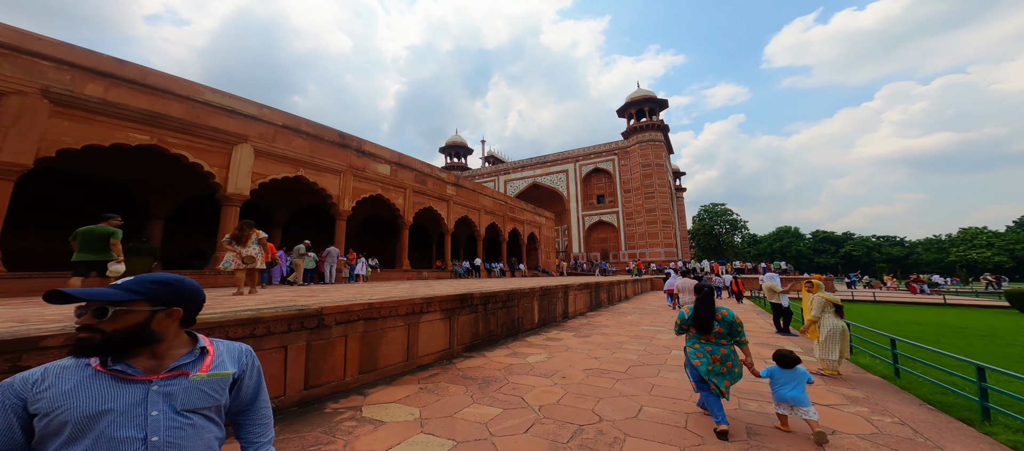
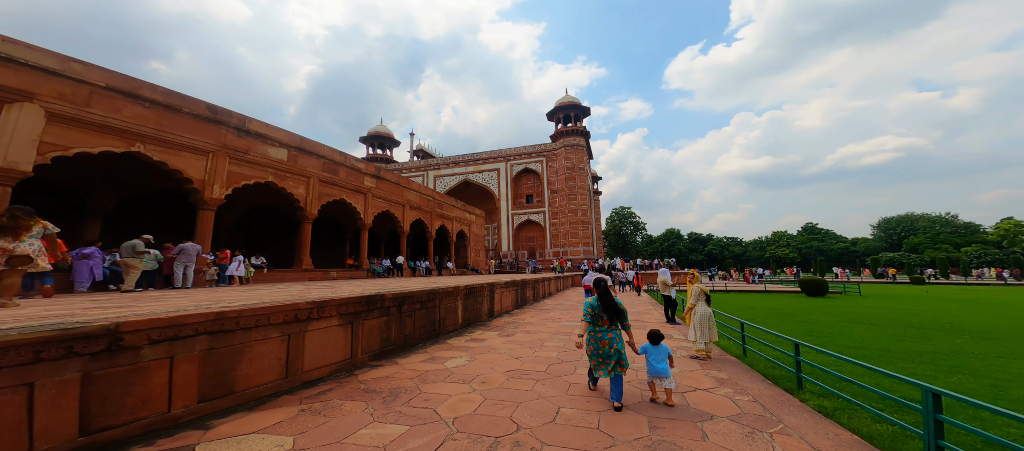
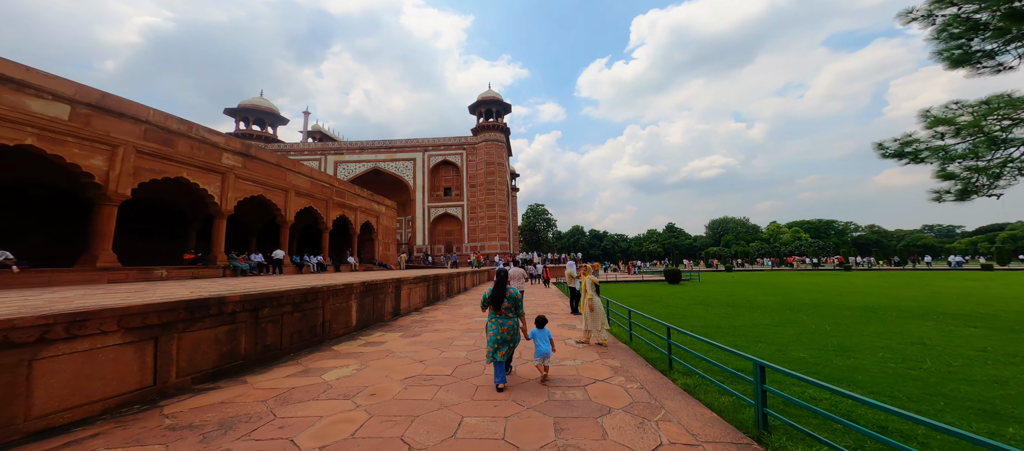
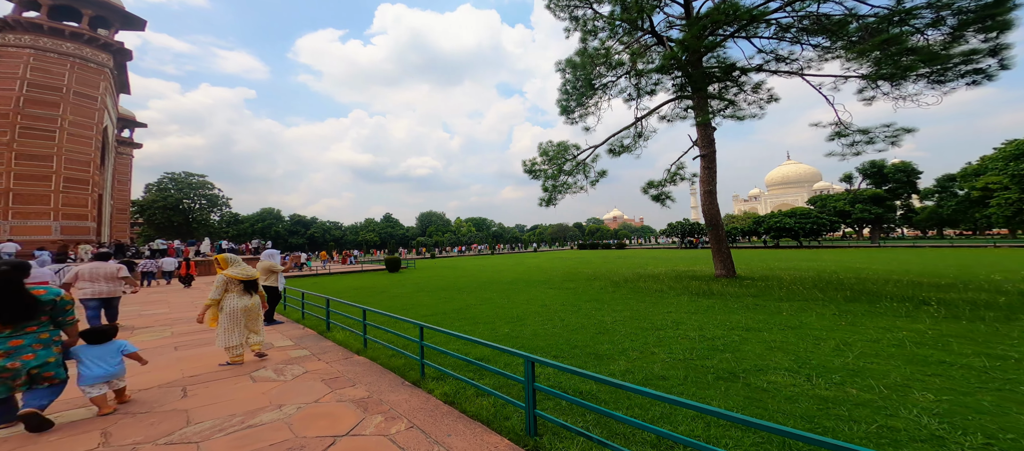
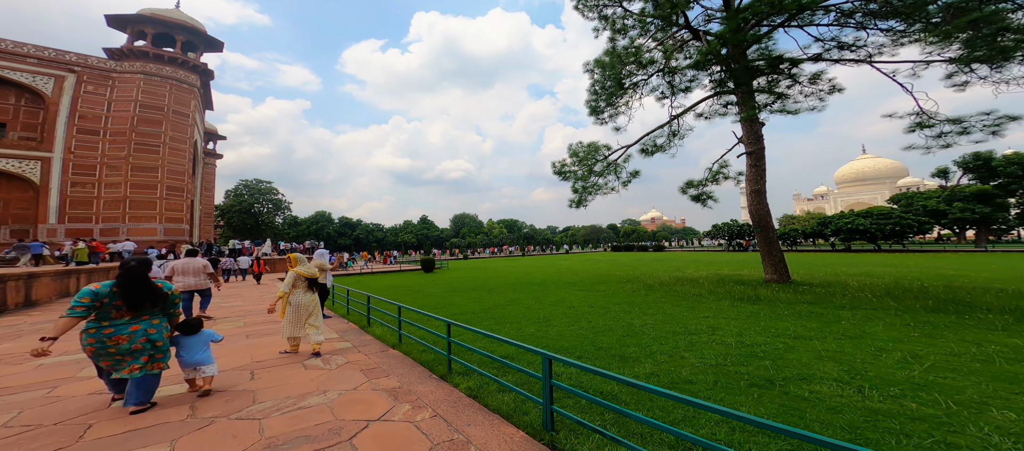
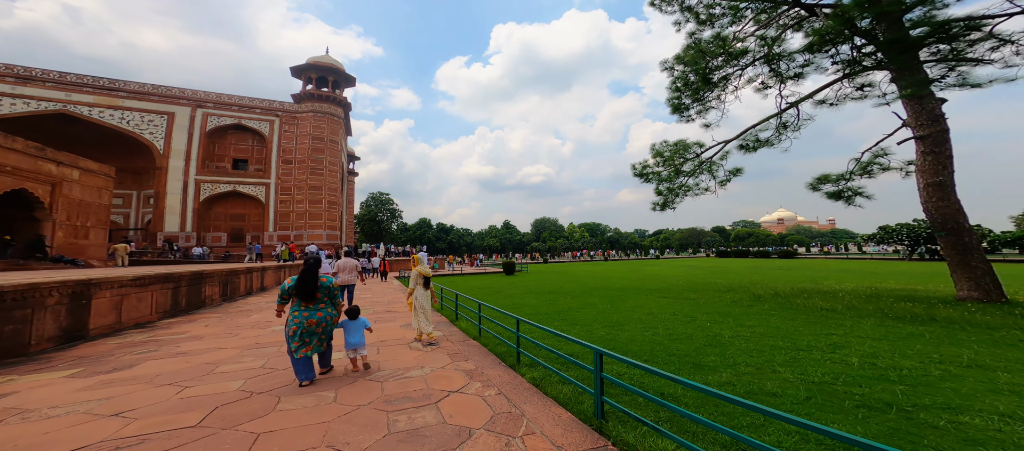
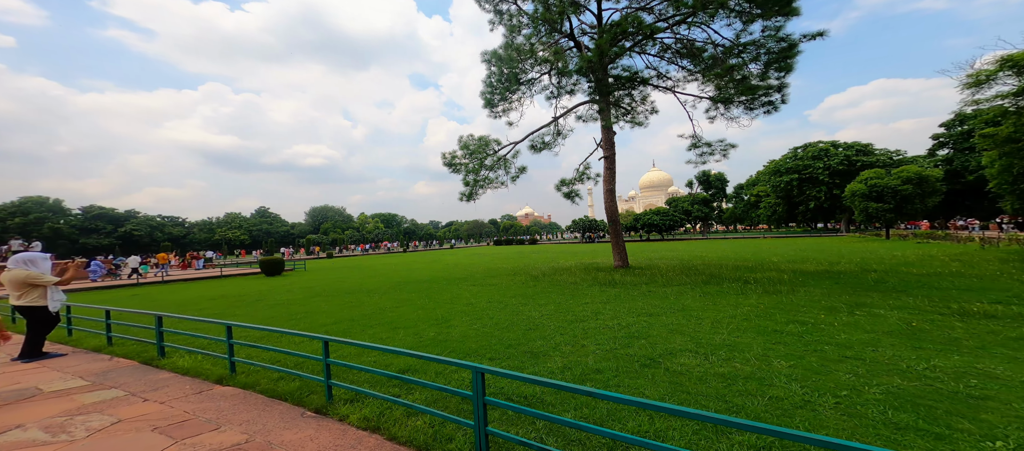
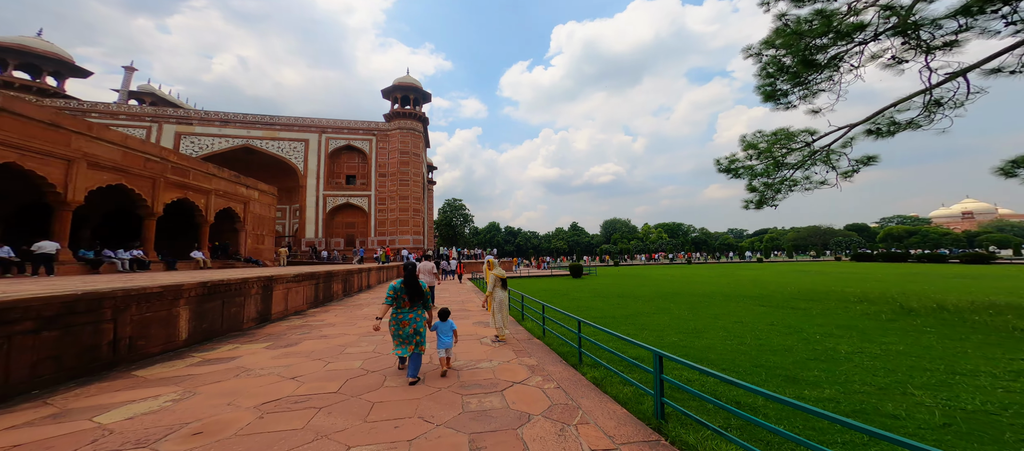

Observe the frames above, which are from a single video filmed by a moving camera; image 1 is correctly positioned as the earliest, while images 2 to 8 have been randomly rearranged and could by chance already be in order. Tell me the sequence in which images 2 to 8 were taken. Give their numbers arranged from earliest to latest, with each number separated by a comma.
2, 3, 8, 6, 5, 4, 7
